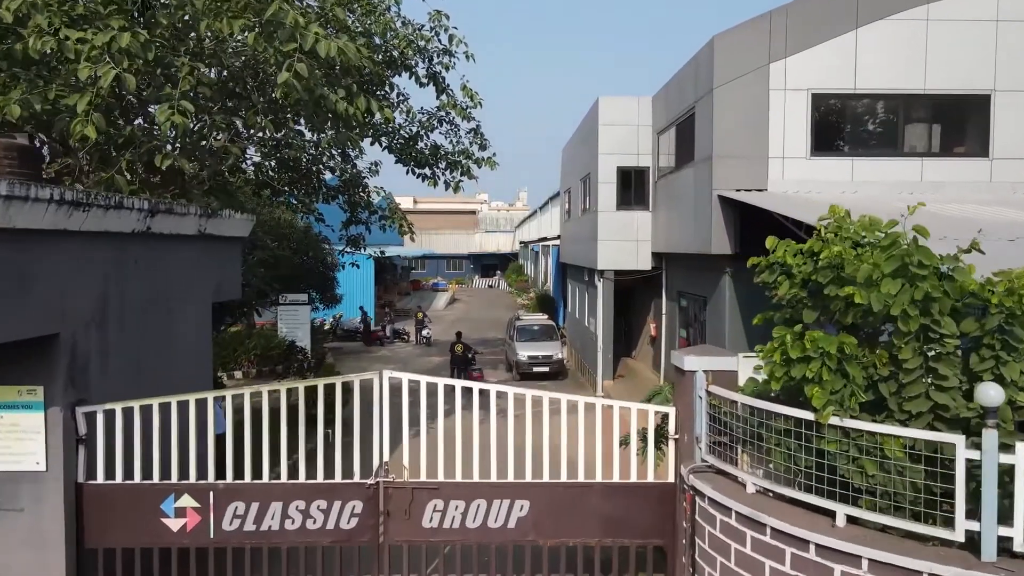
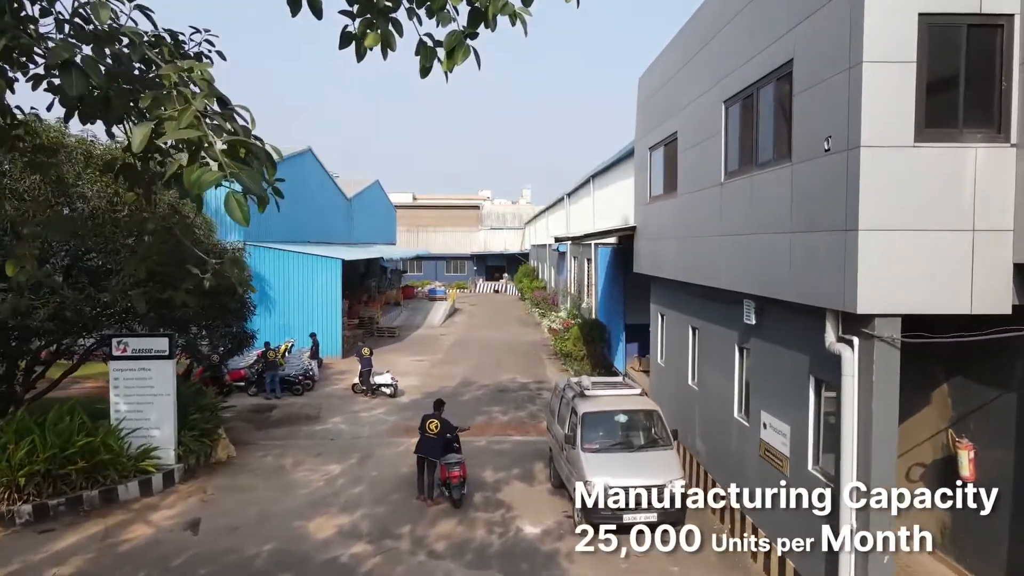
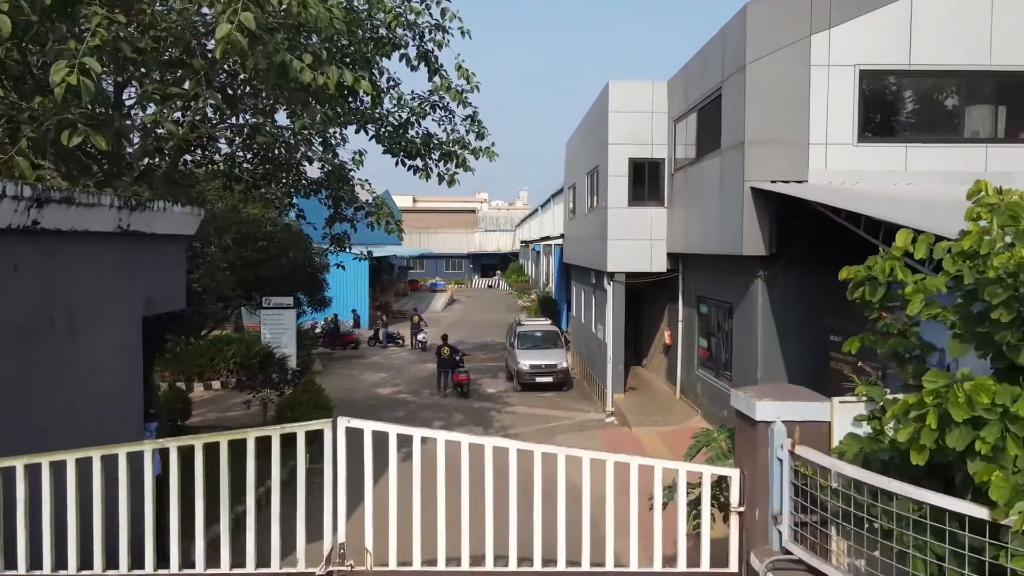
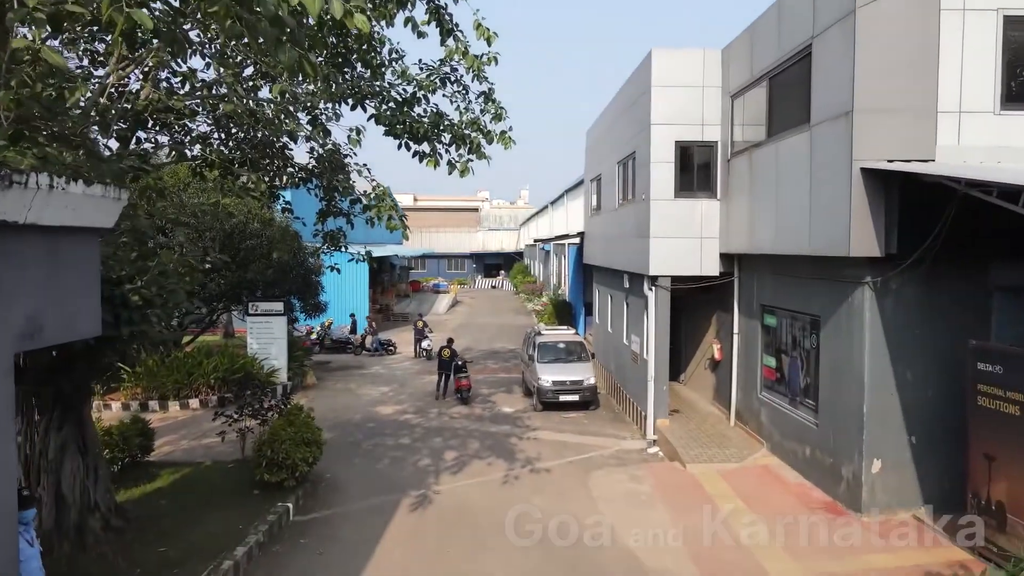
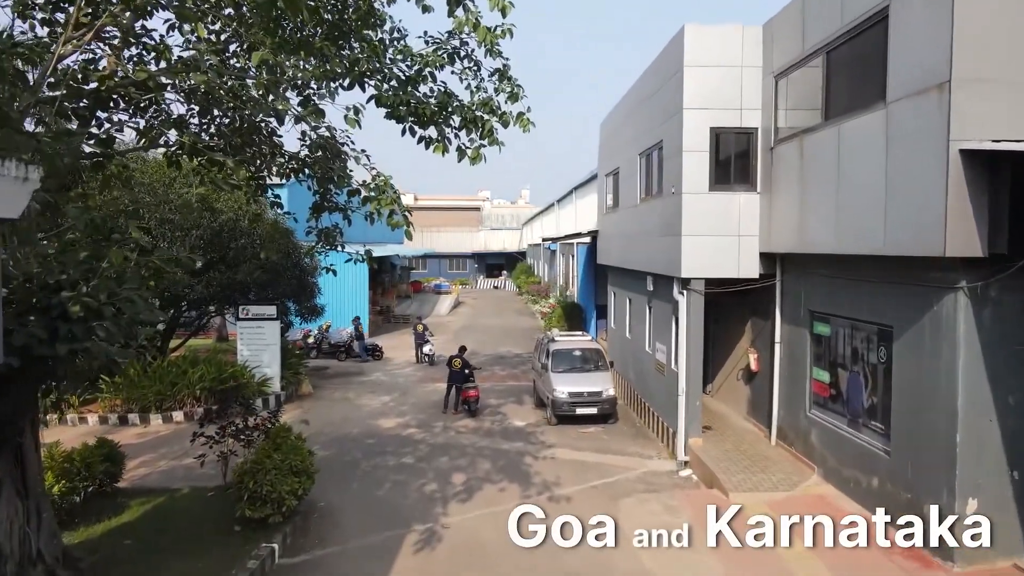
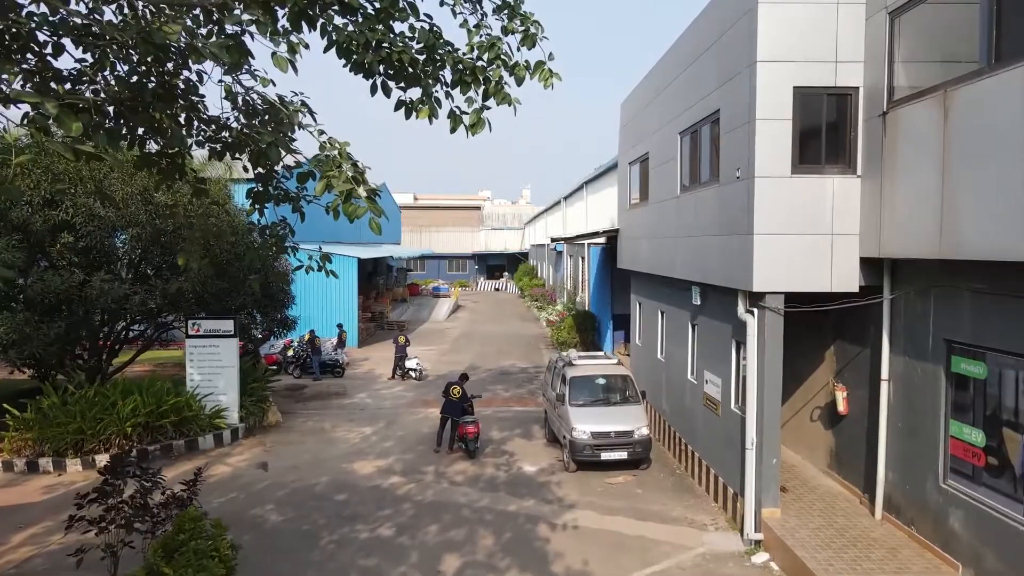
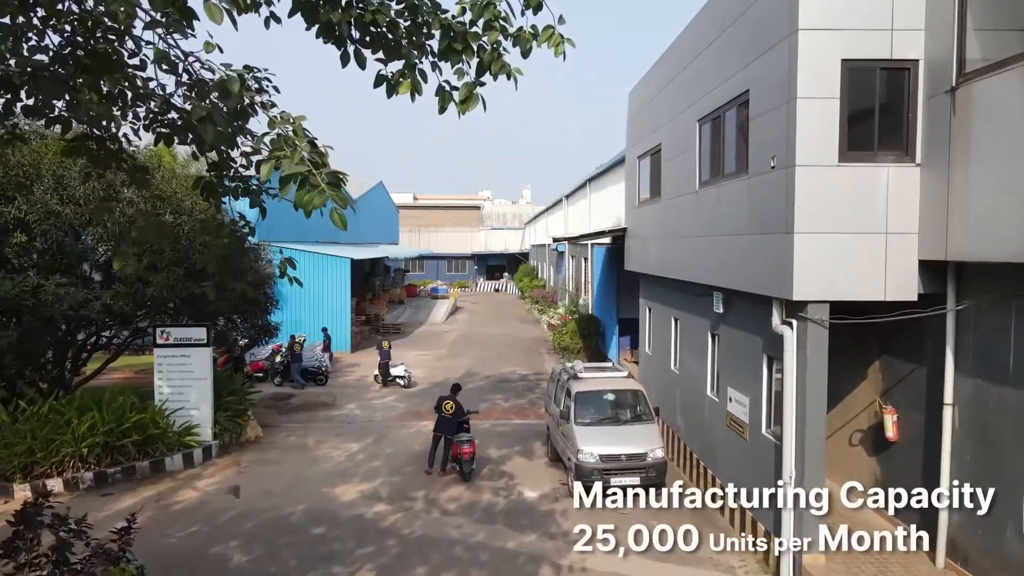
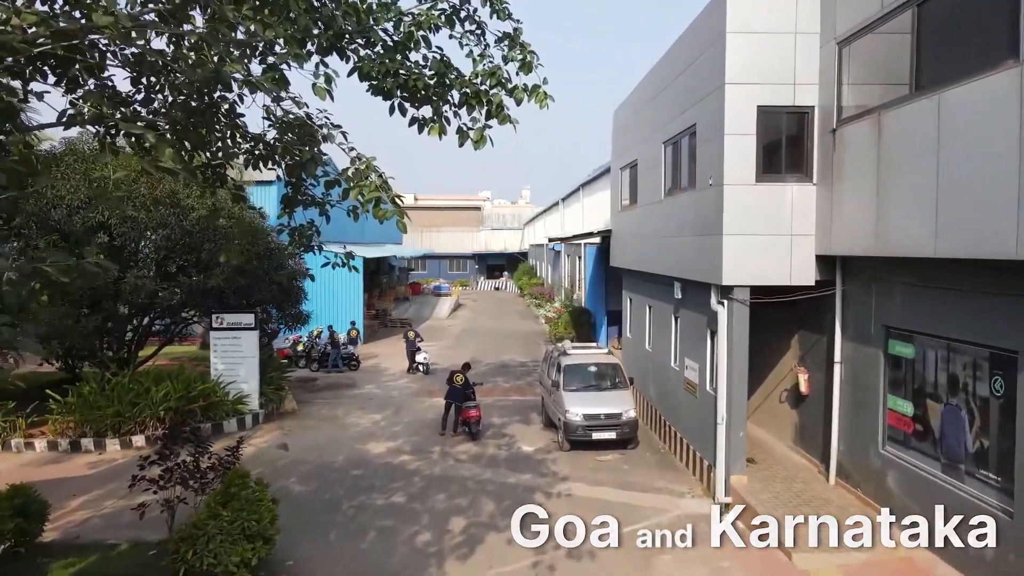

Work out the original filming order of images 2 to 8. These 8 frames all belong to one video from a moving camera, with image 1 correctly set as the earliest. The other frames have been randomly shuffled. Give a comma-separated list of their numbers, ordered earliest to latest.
3, 4, 5, 8, 6, 7, 2
